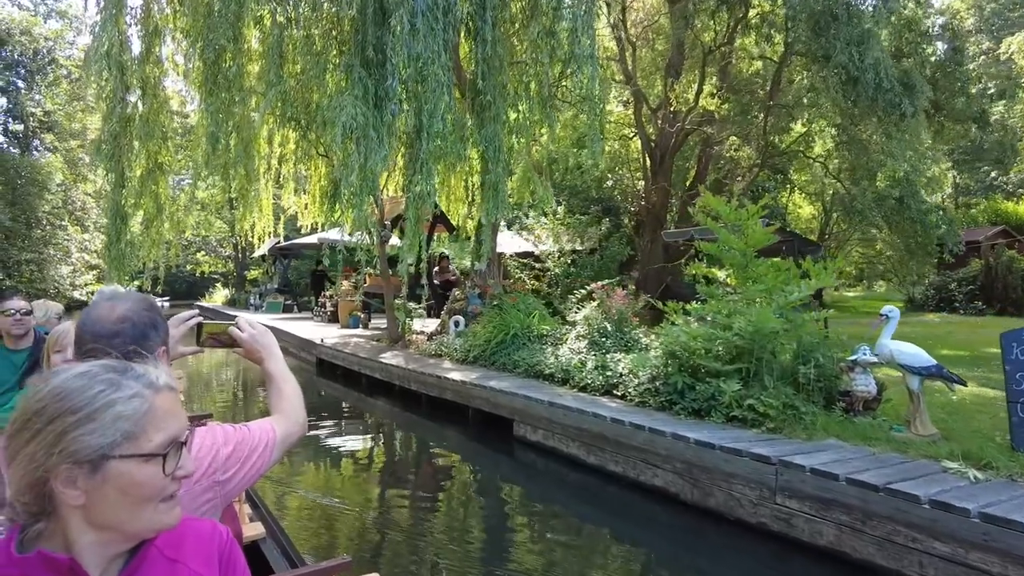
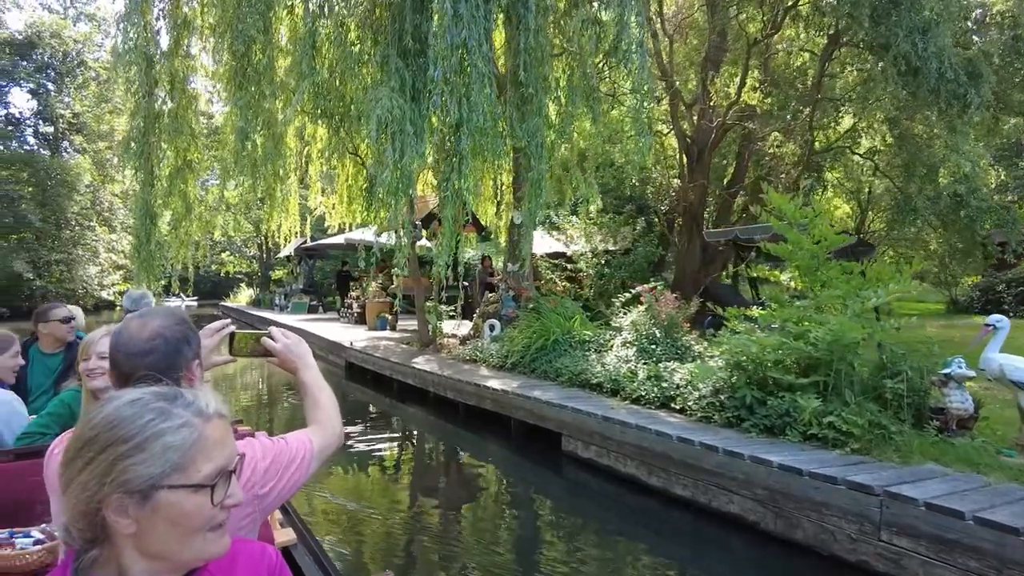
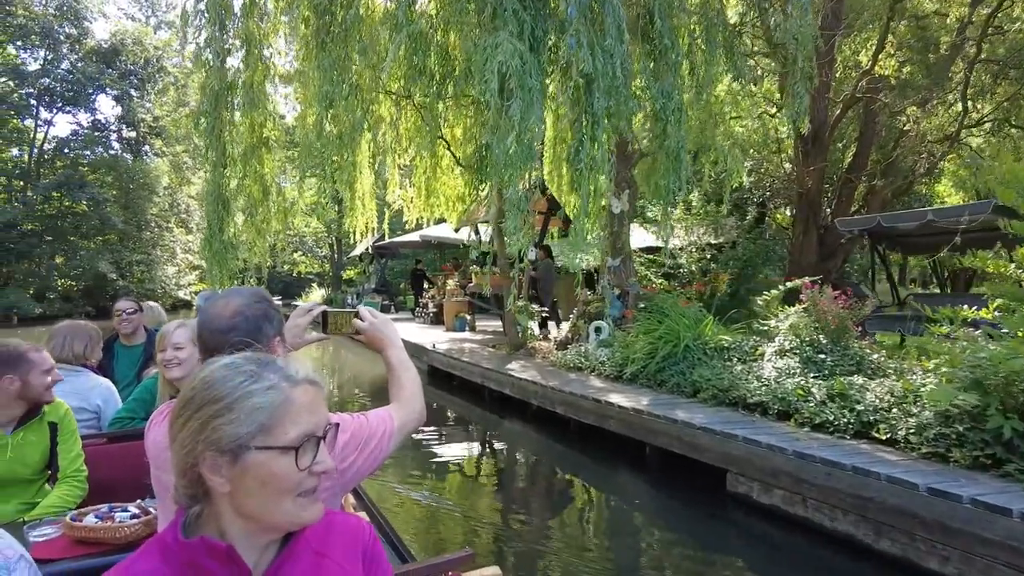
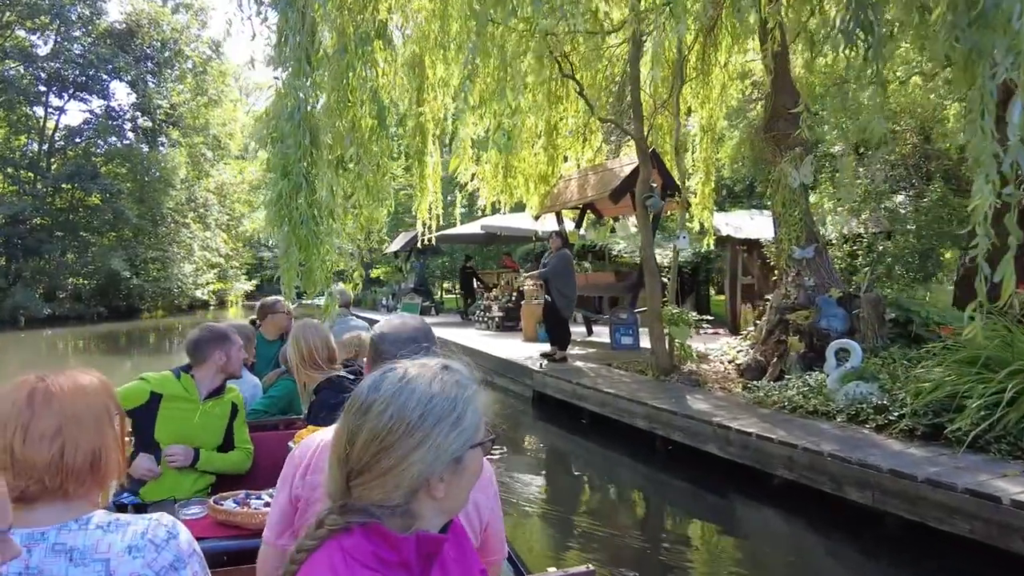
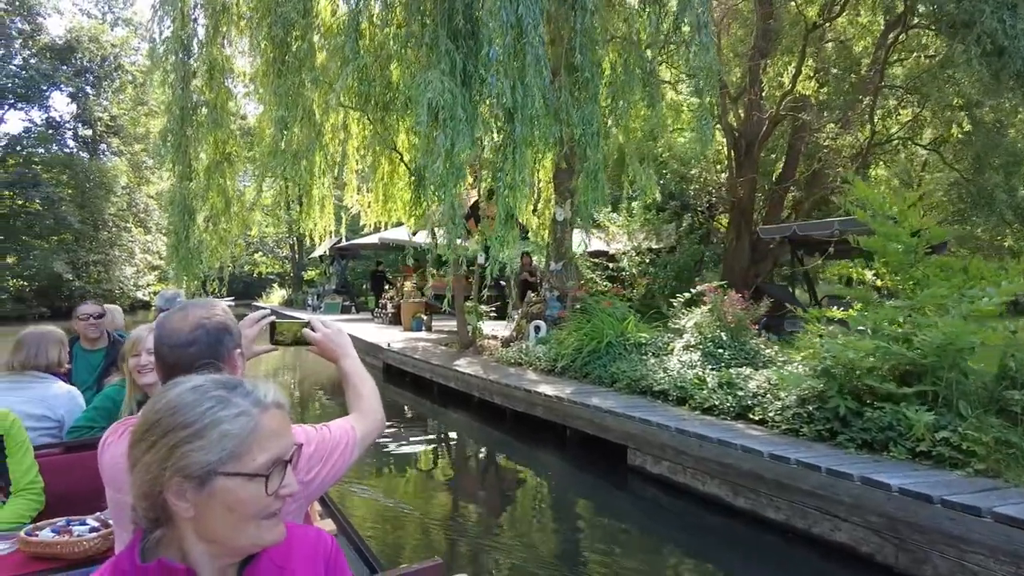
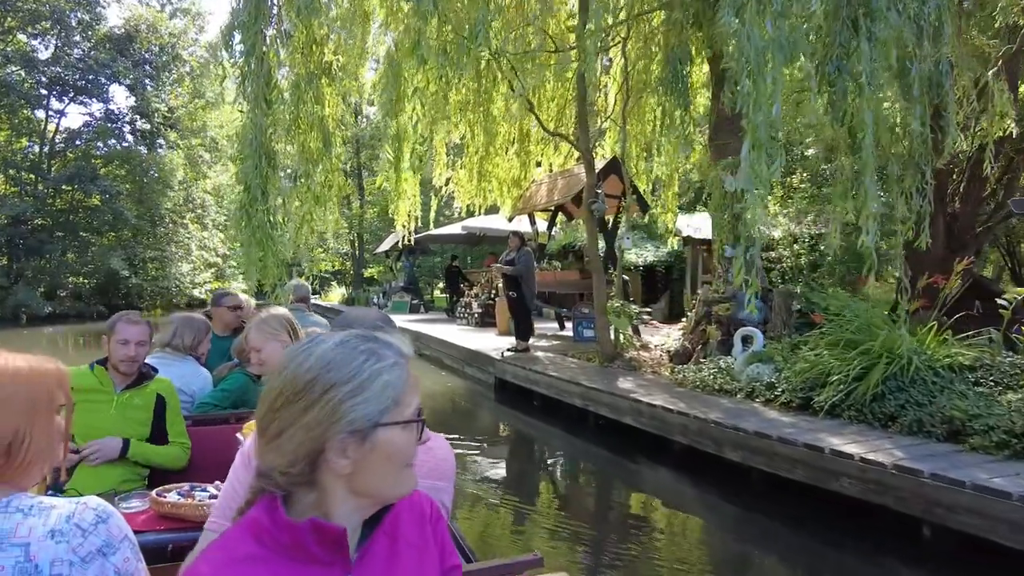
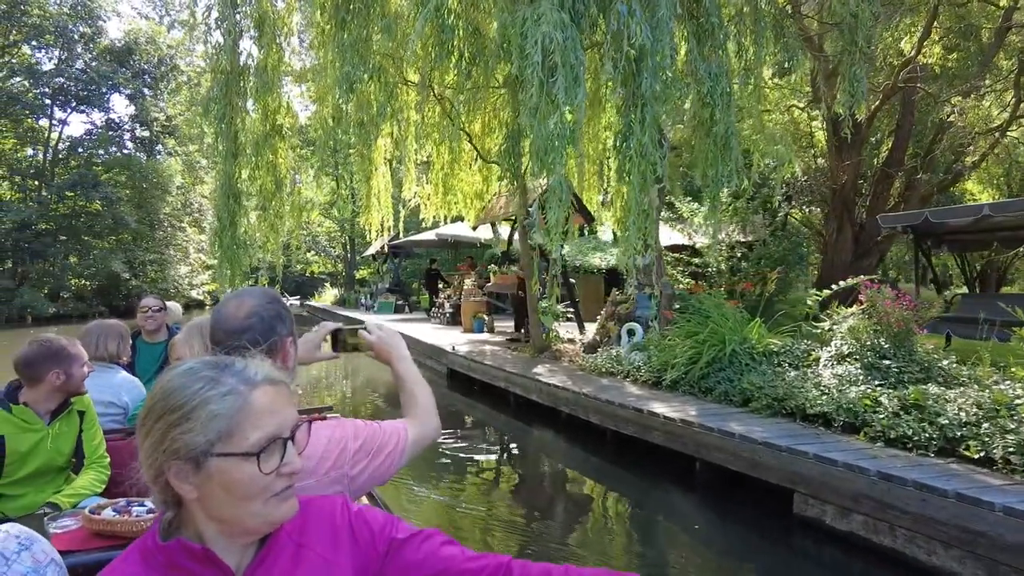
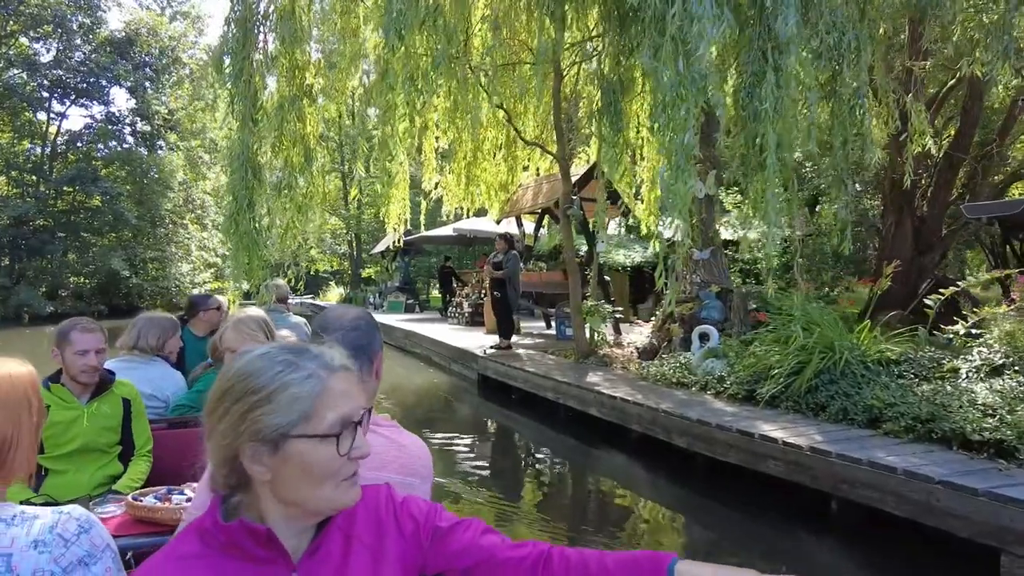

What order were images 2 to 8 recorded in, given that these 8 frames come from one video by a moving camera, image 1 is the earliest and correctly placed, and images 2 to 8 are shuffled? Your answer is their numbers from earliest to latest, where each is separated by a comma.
2, 5, 3, 7, 8, 6, 4
